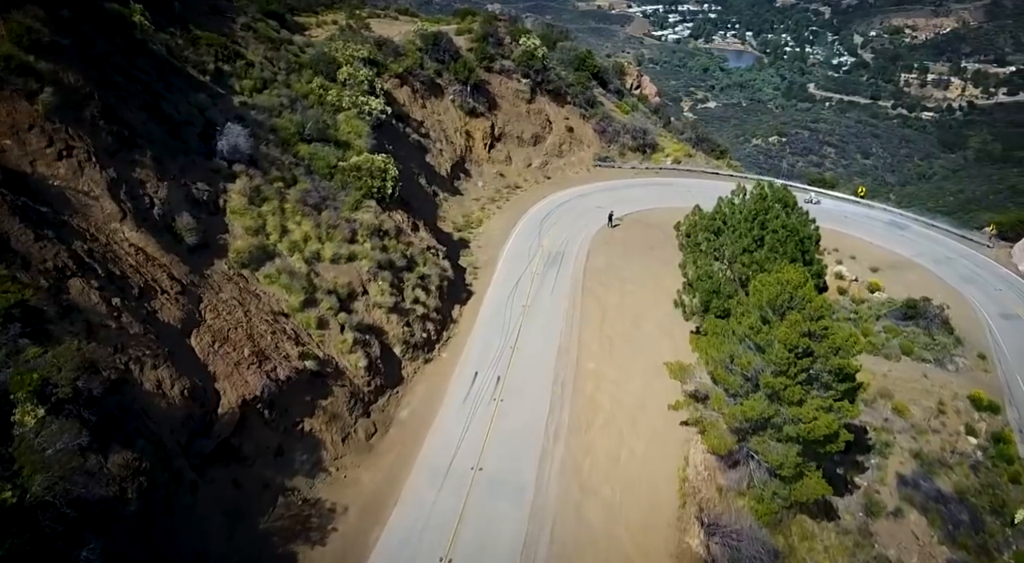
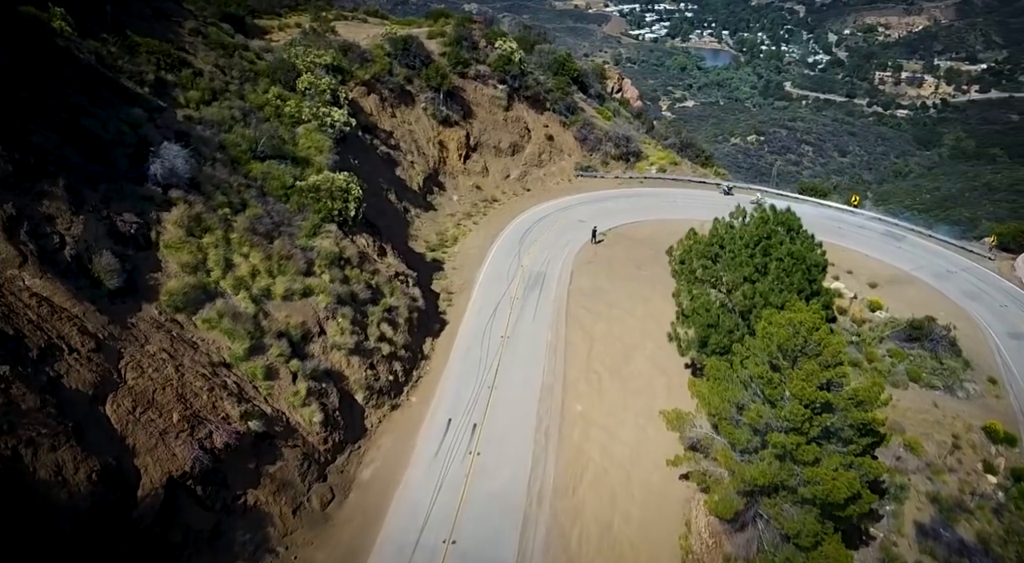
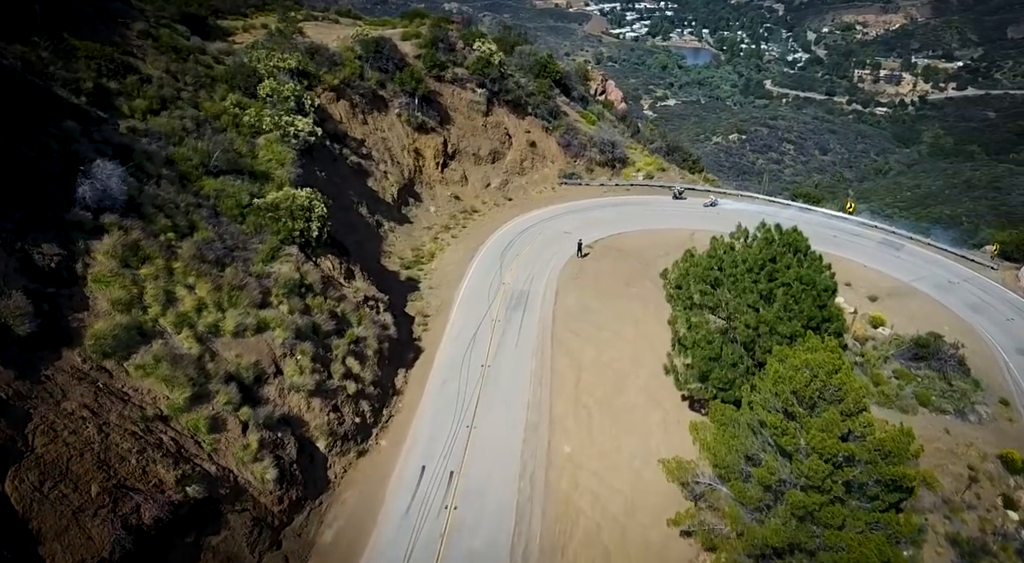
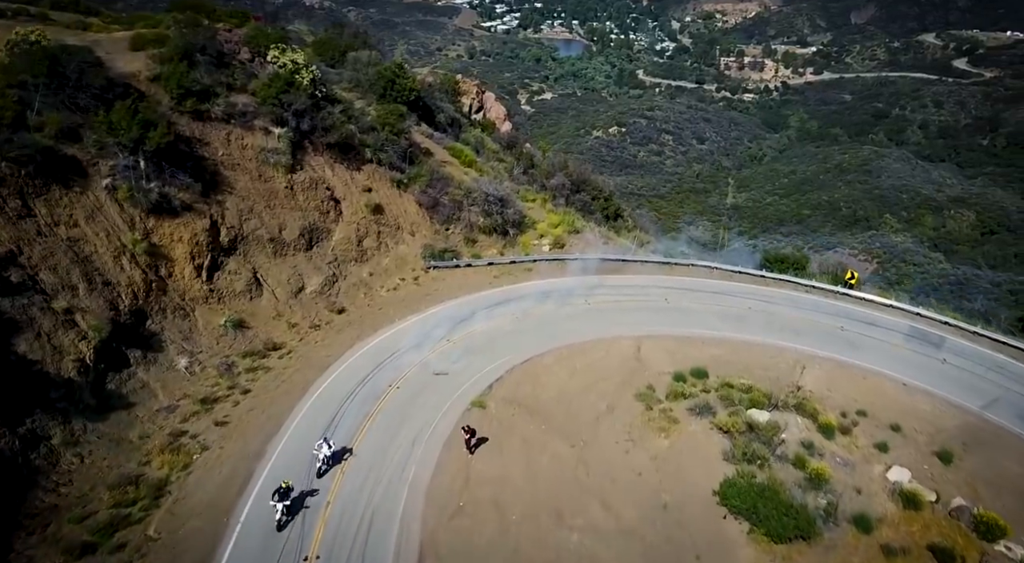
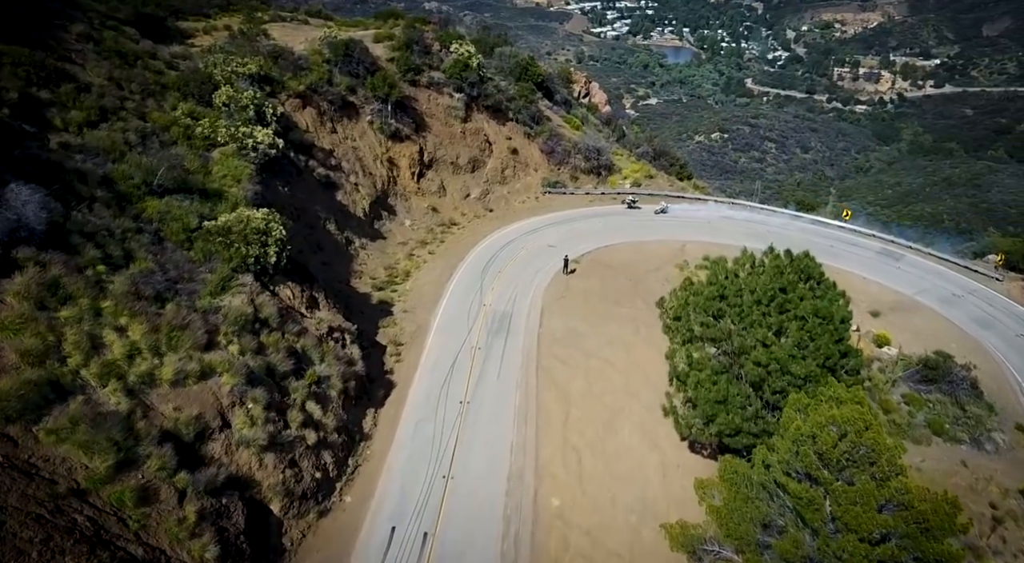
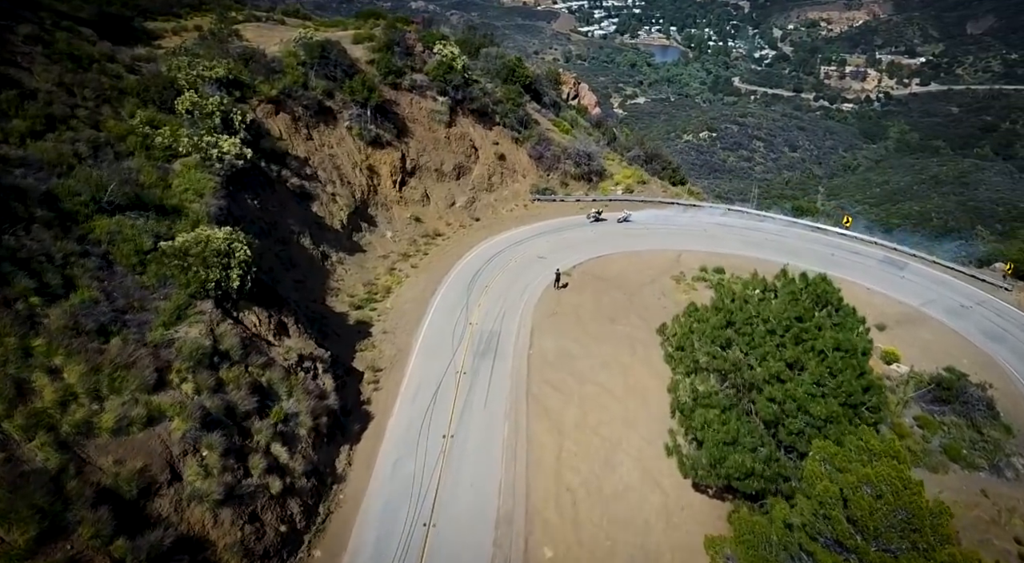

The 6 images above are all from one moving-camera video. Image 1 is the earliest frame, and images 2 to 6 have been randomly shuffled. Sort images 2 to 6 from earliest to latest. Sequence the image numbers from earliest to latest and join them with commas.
2, 3, 5, 6, 4
